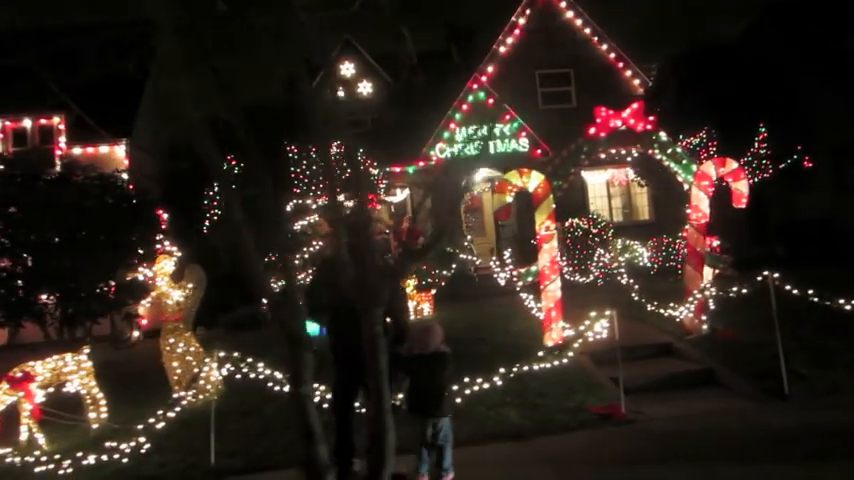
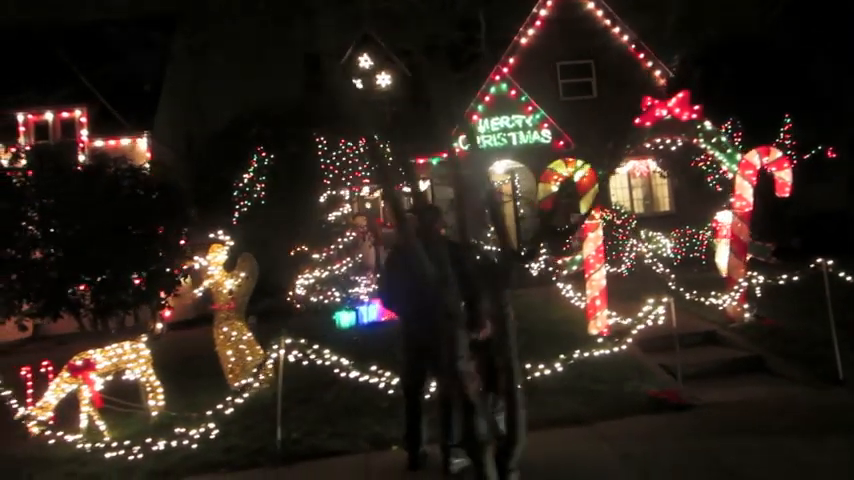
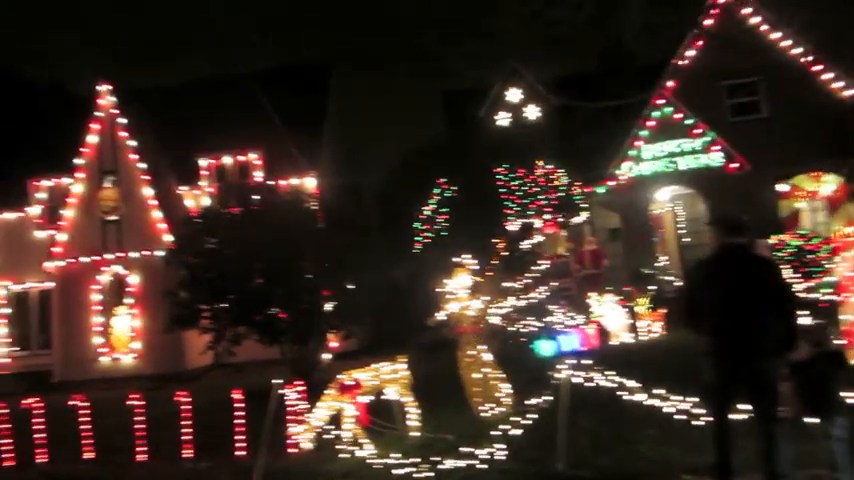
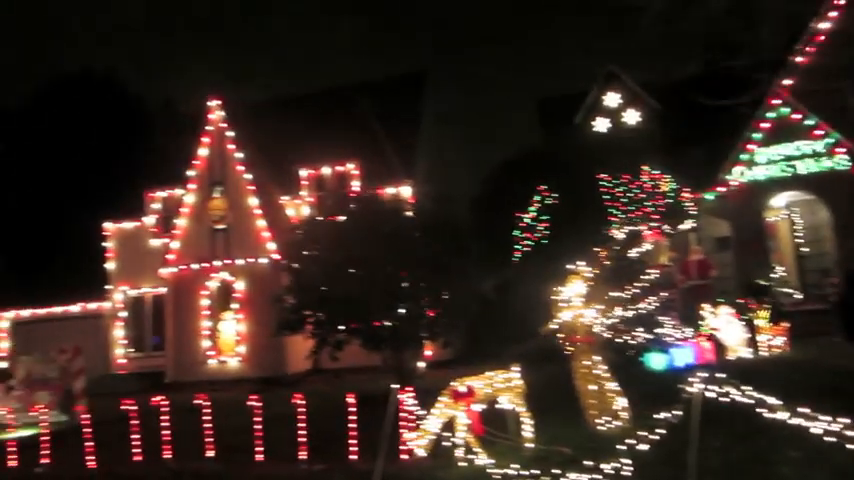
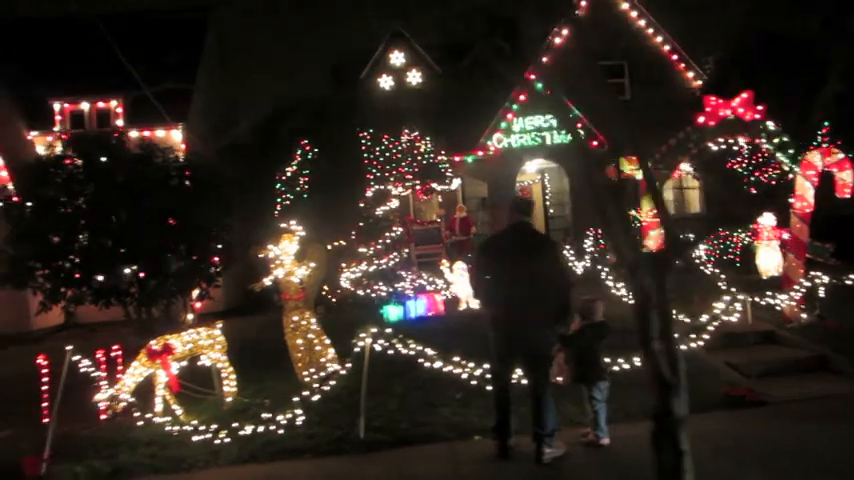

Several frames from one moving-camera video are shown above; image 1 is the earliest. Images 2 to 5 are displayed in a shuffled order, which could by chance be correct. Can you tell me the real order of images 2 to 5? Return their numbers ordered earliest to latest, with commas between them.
2, 5, 3, 4
